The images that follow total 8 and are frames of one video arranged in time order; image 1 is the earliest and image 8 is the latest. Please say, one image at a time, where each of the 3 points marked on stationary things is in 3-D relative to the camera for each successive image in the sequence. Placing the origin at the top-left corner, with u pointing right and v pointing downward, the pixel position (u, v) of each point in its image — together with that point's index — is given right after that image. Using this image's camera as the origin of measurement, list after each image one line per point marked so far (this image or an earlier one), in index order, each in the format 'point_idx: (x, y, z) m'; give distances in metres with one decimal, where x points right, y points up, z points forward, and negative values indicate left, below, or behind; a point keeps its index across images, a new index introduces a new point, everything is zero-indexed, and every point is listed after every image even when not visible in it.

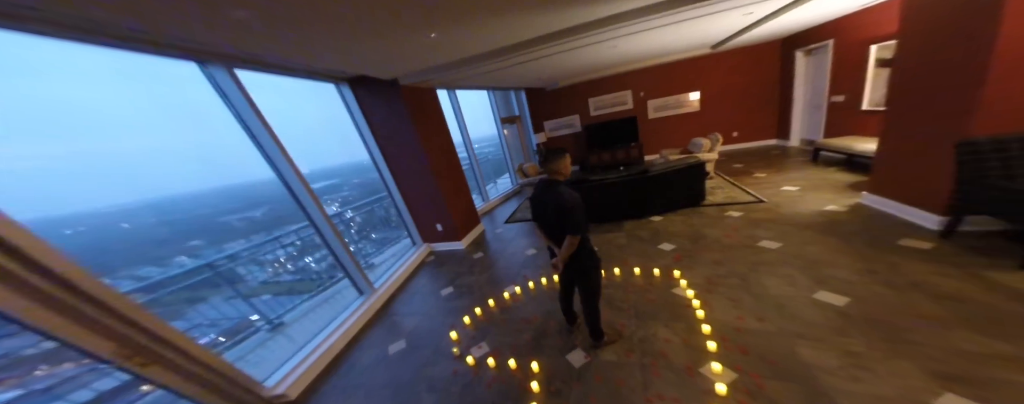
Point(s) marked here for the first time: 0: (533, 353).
0: (+0.2, -1.0, +1.6) m
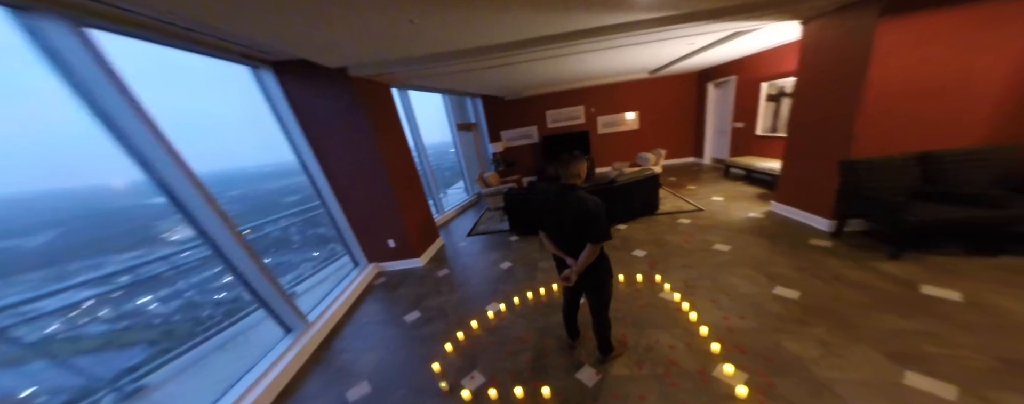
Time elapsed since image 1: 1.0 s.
0: (+0.2, -1.0, +1.5) m
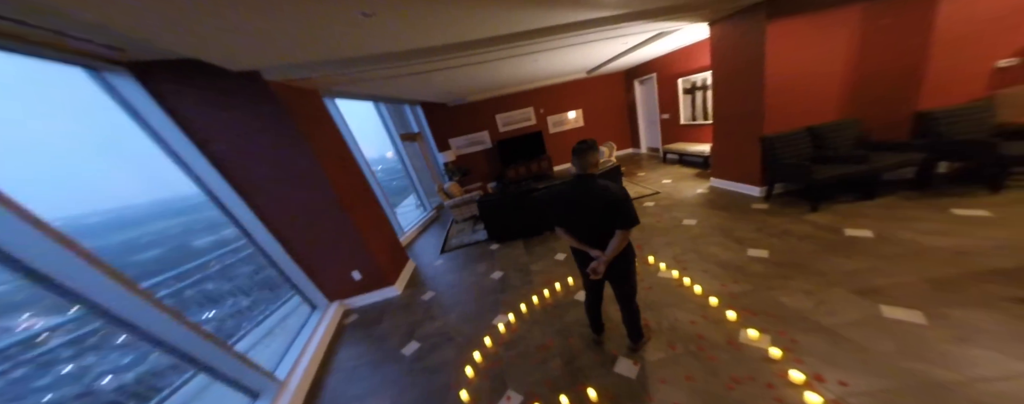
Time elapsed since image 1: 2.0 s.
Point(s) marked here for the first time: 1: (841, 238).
0: (+0.4, -1.0, +1.4) m
1: (+3.2, -0.4, +2.4) m
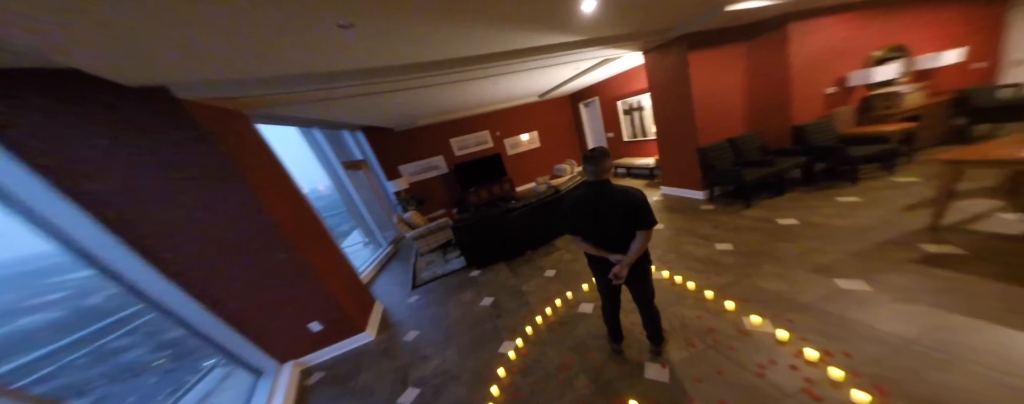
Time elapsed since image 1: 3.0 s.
0: (+0.6, -1.0, +1.3) m
1: (+3.1, -0.3, +2.9) m
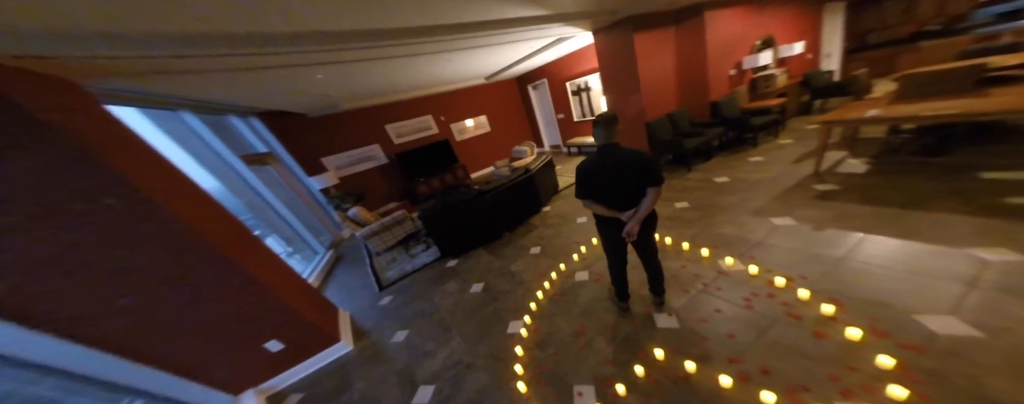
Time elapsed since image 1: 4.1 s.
0: (+0.7, -0.8, +1.4) m
1: (+2.8, +0.2, +3.4) m
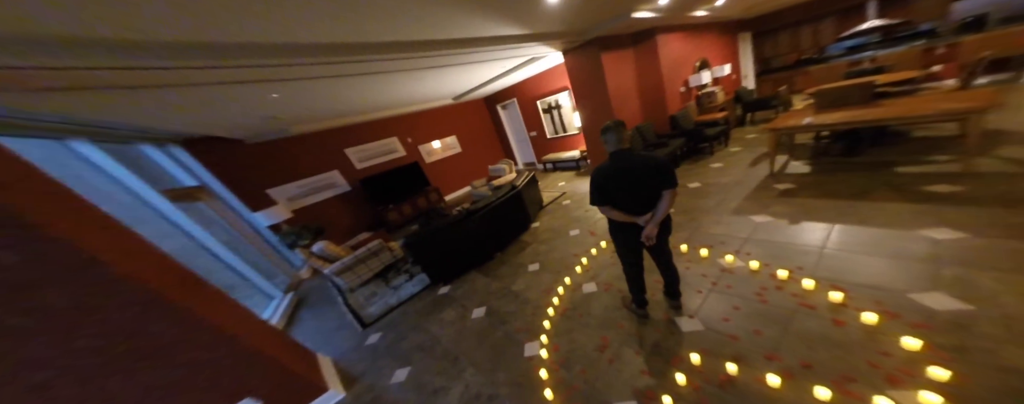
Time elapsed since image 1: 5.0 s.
0: (+0.9, -0.8, +1.4) m
1: (+2.7, +0.1, +3.6) m
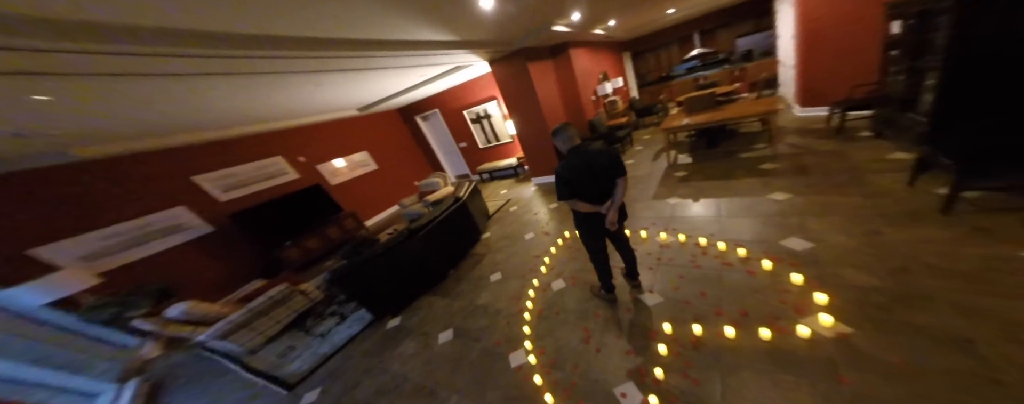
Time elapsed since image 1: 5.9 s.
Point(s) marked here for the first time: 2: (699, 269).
0: (+0.8, -0.8, +1.5) m
1: (+1.8, +0.3, +4.2) m
2: (+1.4, -0.5, +1.8) m
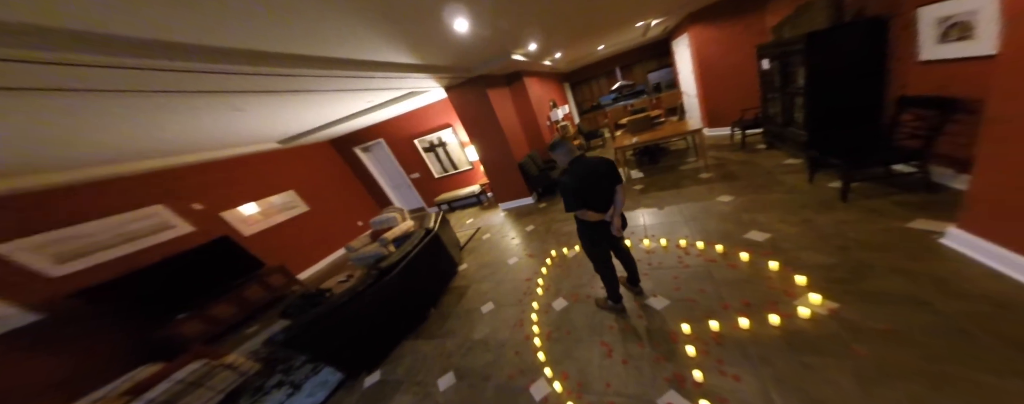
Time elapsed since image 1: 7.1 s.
0: (+0.9, -0.8, +1.5) m
1: (+1.4, 0.0, +4.4) m
2: (+1.4, -0.5, +2.0) m
